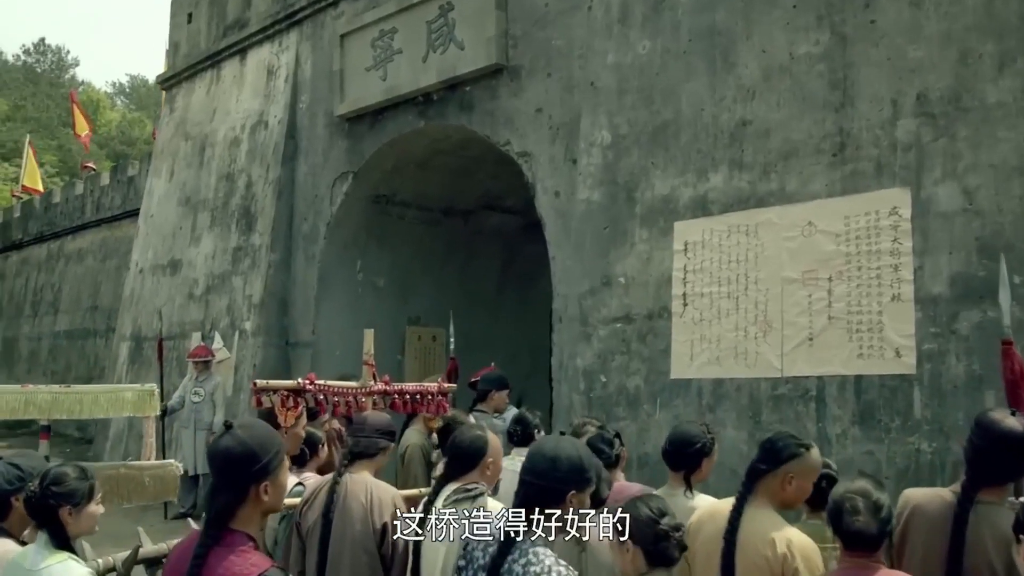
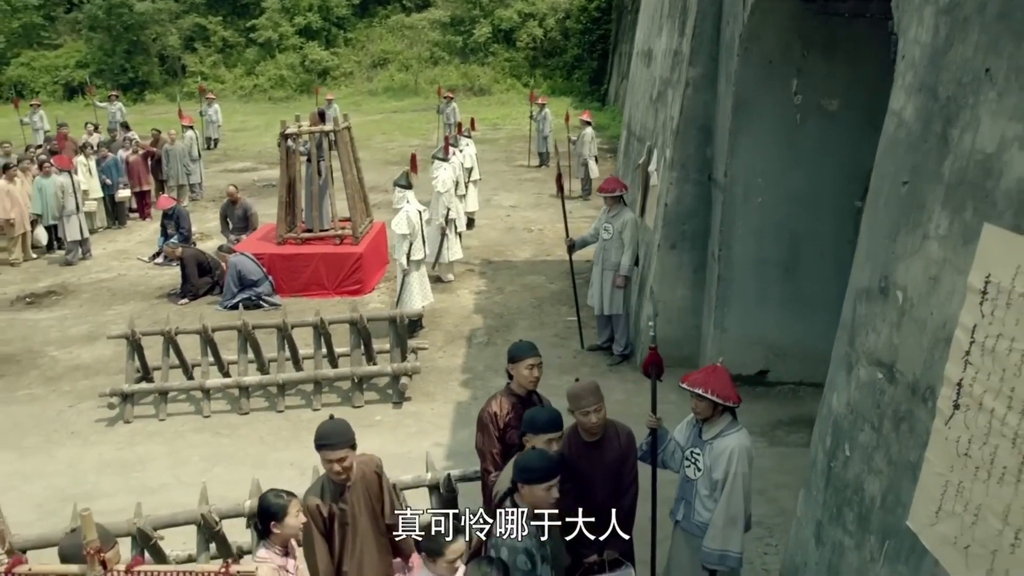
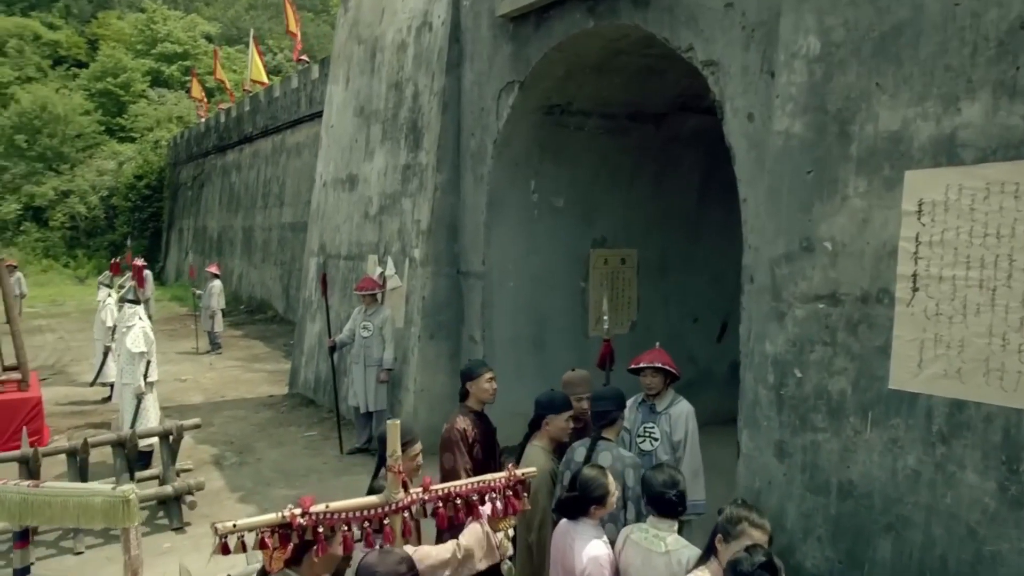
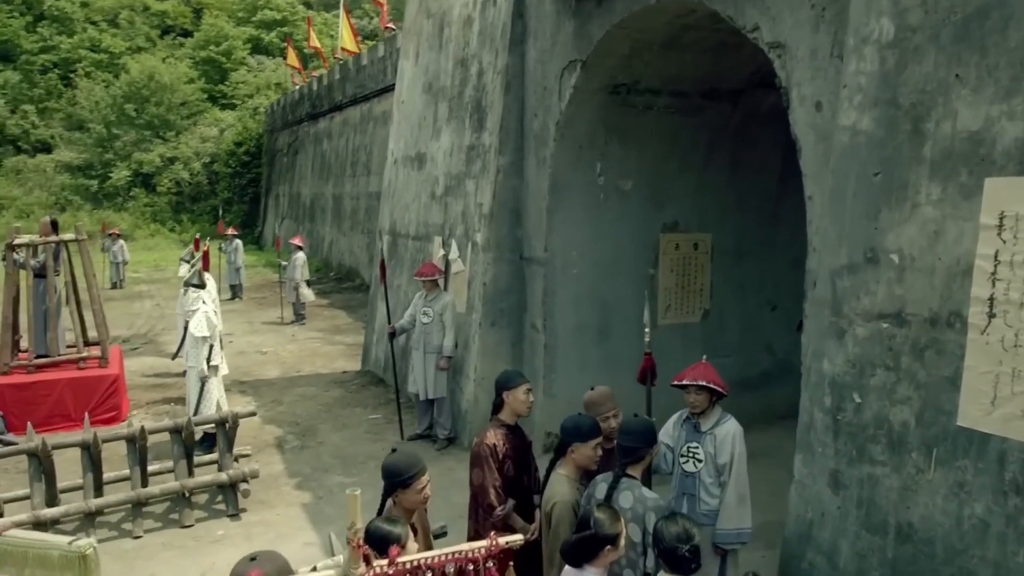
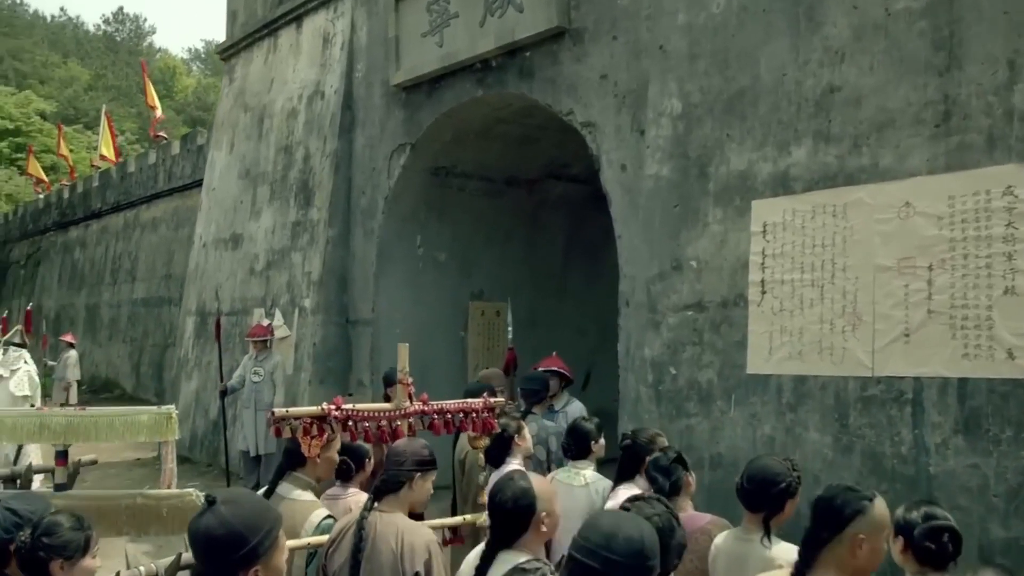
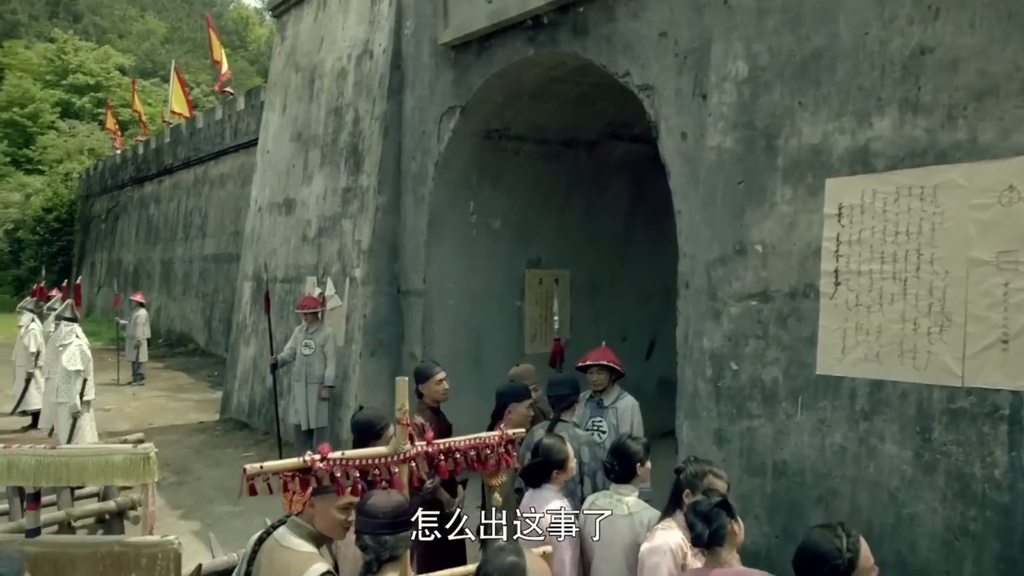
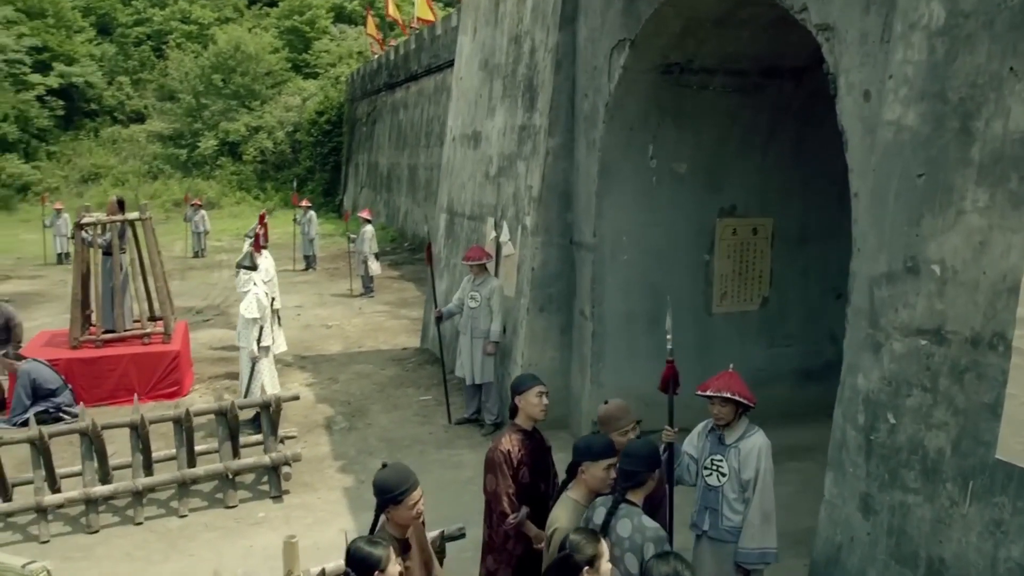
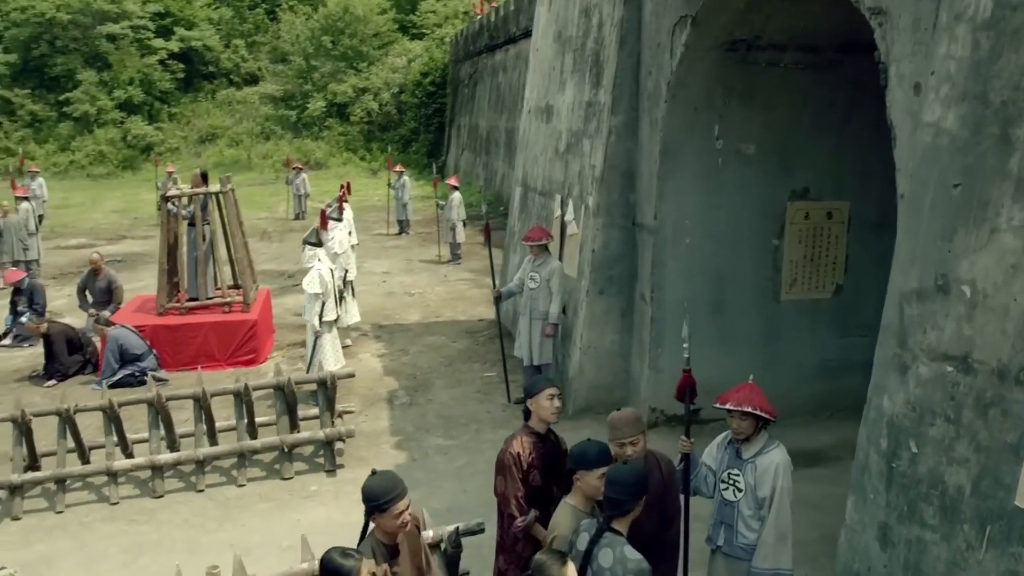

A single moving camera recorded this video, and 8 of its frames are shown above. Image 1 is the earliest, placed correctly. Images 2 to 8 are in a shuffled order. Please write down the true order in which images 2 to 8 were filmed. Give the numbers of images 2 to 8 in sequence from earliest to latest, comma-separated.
5, 6, 3, 4, 7, 8, 2
